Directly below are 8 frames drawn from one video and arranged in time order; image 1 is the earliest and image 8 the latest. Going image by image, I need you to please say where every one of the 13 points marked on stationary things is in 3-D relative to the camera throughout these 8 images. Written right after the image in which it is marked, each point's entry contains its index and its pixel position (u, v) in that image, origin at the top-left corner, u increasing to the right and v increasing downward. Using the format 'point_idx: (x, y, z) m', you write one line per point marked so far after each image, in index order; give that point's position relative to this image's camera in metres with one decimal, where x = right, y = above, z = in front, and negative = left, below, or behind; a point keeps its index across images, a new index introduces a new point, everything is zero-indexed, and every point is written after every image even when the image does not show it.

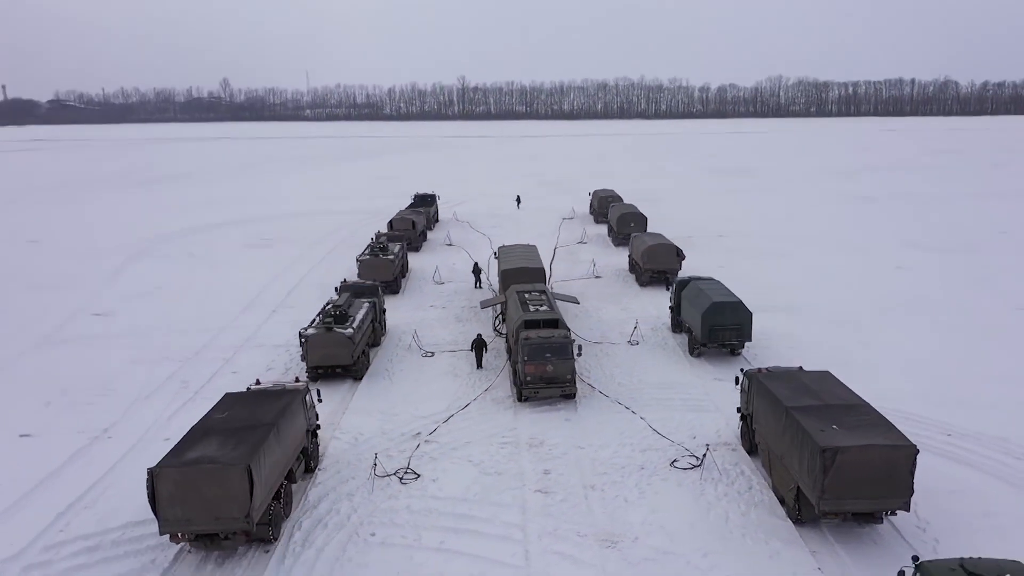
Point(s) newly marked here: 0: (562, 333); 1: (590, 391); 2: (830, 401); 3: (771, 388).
0: (+1.1, -1.0, +19.2) m
1: (+1.9, -2.5, +19.6) m
2: (+5.4, -1.9, +13.8) m
3: (+4.7, -1.7, +14.7) m
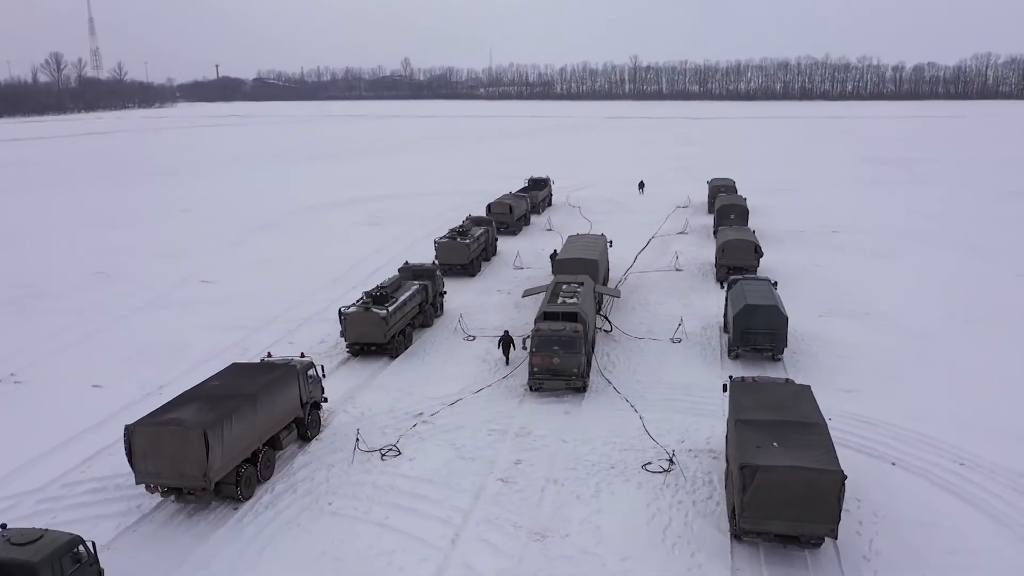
0: (+1.4, -0.9, +19.3) m
1: (+2.2, -2.4, +19.6) m
2: (+4.5, -2.1, +13.3) m
3: (+4.0, -1.9, +14.3) m
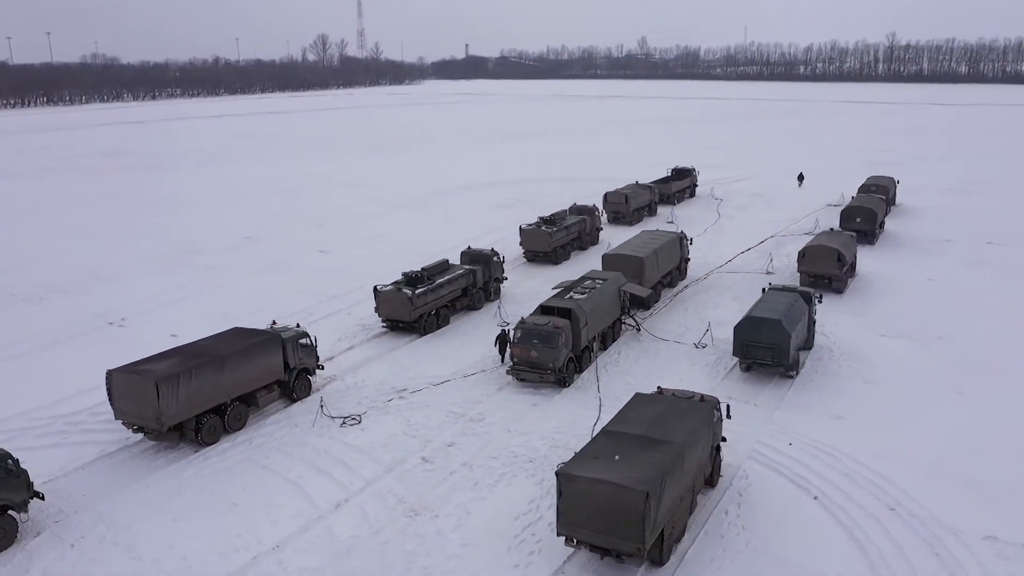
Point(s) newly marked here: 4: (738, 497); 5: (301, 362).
0: (+1.2, -0.8, +19.7) m
1: (+1.9, -2.3, +19.9) m
2: (+2.3, -2.3, +13.1) m
3: (+2.1, -2.0, +14.2) m
4: (+3.9, -3.7, +14.5) m
5: (-5.0, -1.7, +19.3) m
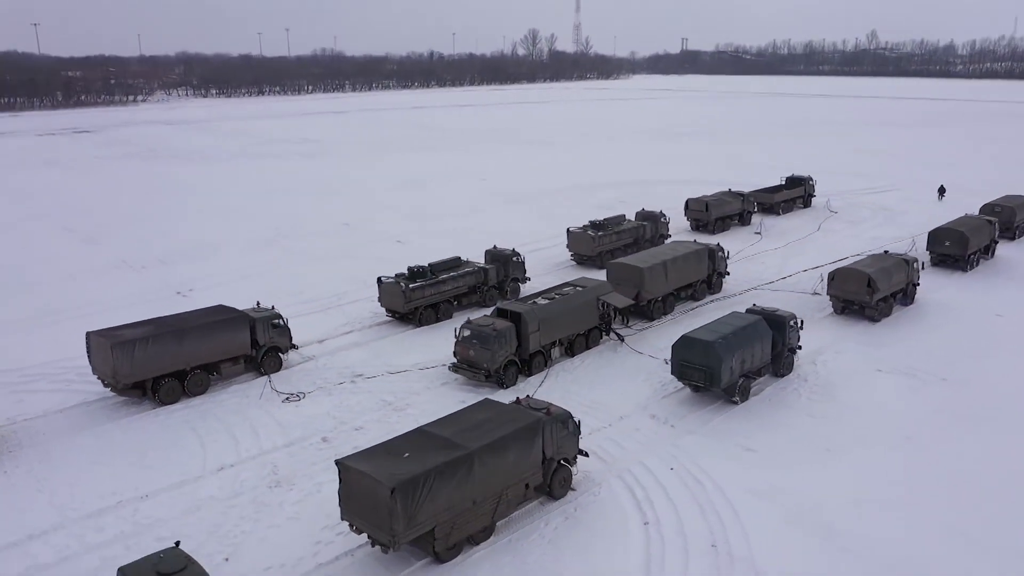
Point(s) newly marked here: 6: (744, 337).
0: (-0.2, -0.9, +20.4) m
1: (+0.4, -2.5, +20.3) m
2: (-0.8, -2.5, +13.7) m
3: (-0.7, -2.2, +14.8) m
4: (+1.0, -4.0, +14.6) m
5: (-6.3, -1.4, +21.4) m
6: (+5.4, -1.2, +19.0) m
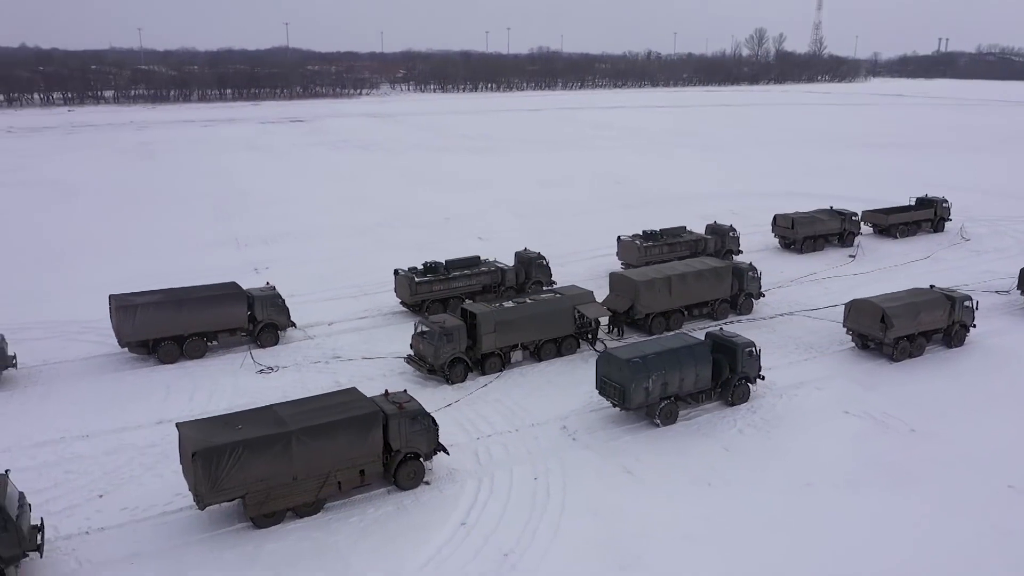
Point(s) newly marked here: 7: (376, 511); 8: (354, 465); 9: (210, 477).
0: (-1.4, -0.9, +21.2) m
1: (-1.0, -2.5, +21.0) m
2: (-3.9, -2.4, +14.9) m
3: (-3.5, -2.1, +16.0) m
4: (-2.0, -4.1, +15.4) m
5: (-7.0, -0.9, +23.8) m
6: (+3.6, -1.6, +18.5) m
7: (-2.5, -4.1, +15.2) m
8: (-2.9, -3.3, +15.2) m
9: (-5.0, -3.2, +13.8) m
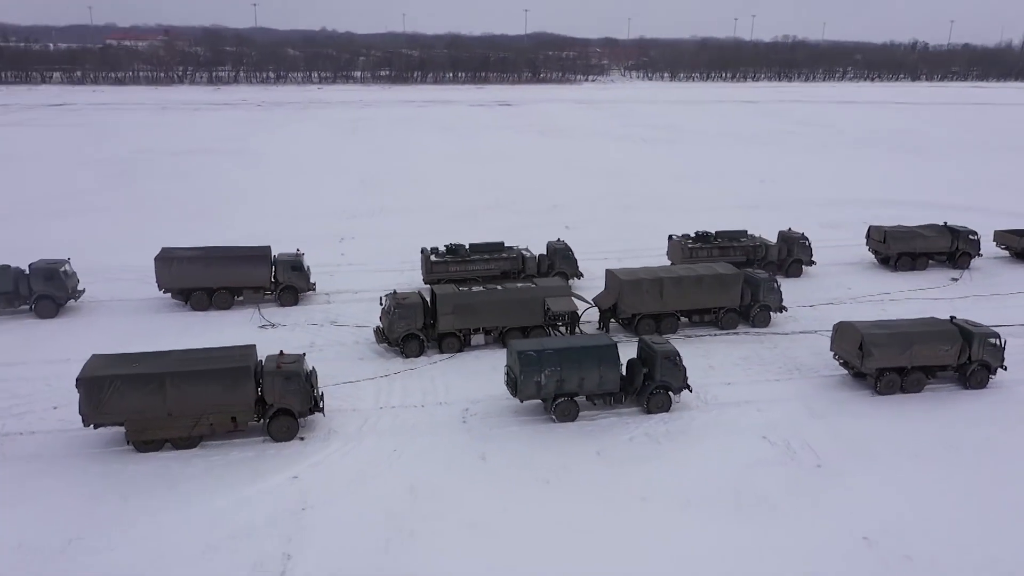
0: (-2.6, -0.4, +22.5) m
1: (-2.4, -2.0, +22.3) m
2: (-6.9, -1.6, +17.3) m
3: (-6.2, -1.4, +18.1) m
4: (-5.2, -3.5, +17.2) m
5: (-7.2, +0.2, +26.6) m
6: (+1.3, -1.6, +18.5) m
7: (-5.7, -3.4, +17.2) m
8: (-6.0, -2.6, +17.2) m
9: (-8.4, -2.3, +16.5) m
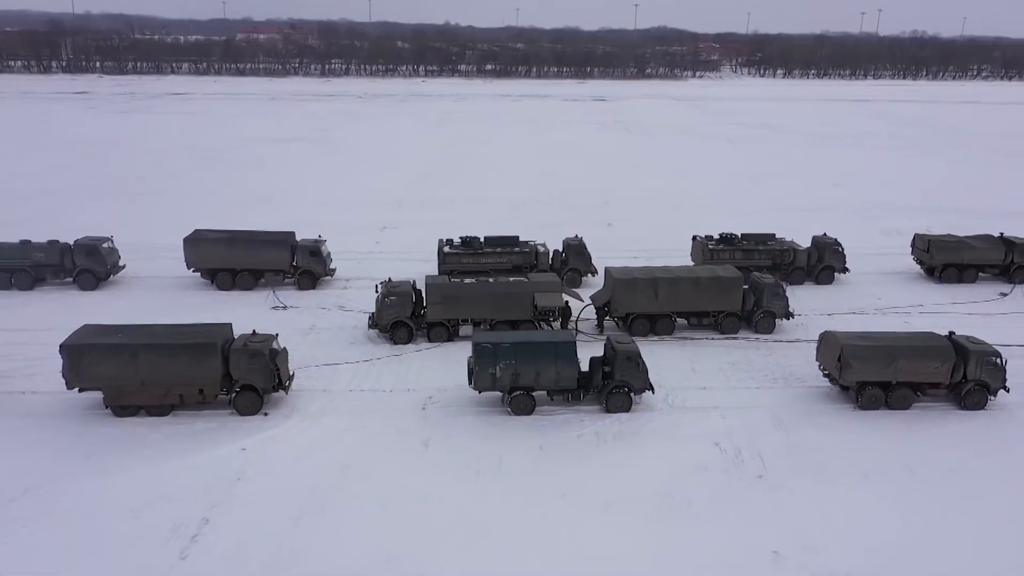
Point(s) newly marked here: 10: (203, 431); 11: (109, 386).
0: (-3.0, -0.1, +23.2) m
1: (-2.8, -1.7, +22.9) m
2: (-8.0, -1.1, +18.6) m
3: (-7.1, -0.9, +19.3) m
4: (-6.3, -3.1, +18.3) m
5: (-6.9, +0.8, +27.9) m
6: (+0.3, -1.5, +18.7) m
7: (-6.9, -3.0, +18.3) m
8: (-7.1, -2.1, +18.4) m
9: (-9.6, -1.7, +18.0) m
10: (-6.8, -3.1, +18.1) m
11: (-8.9, -2.2, +18.2) m
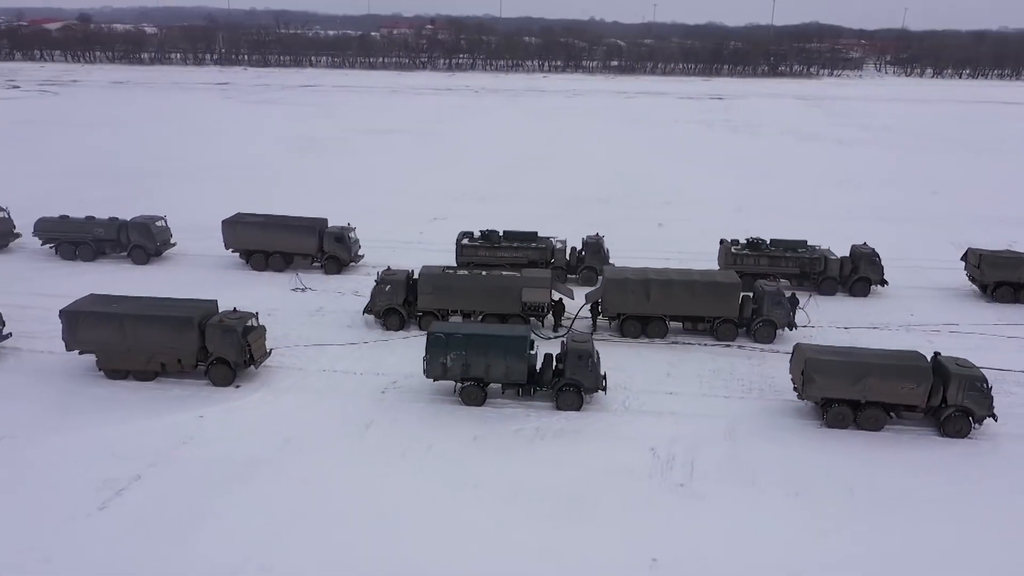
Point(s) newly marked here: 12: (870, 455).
0: (-3.2, +0.3, +24.0) m
1: (-3.2, -1.4, +23.8) m
2: (-9.0, -0.5, +20.3) m
3: (-8.0, -0.4, +20.9) m
4: (-7.5, -2.5, +19.8) m
5: (-6.3, +1.3, +29.3) m
6: (-0.8, -1.3, +19.1) m
7: (-8.0, -2.5, +19.9) m
8: (-8.2, -1.6, +20.0) m
9: (-10.7, -1.0, +20.0) m
10: (-8.0, -2.6, +19.6) m
11: (-10.0, -1.5, +20.1) m
12: (+7.9, -3.7, +17.8) m
